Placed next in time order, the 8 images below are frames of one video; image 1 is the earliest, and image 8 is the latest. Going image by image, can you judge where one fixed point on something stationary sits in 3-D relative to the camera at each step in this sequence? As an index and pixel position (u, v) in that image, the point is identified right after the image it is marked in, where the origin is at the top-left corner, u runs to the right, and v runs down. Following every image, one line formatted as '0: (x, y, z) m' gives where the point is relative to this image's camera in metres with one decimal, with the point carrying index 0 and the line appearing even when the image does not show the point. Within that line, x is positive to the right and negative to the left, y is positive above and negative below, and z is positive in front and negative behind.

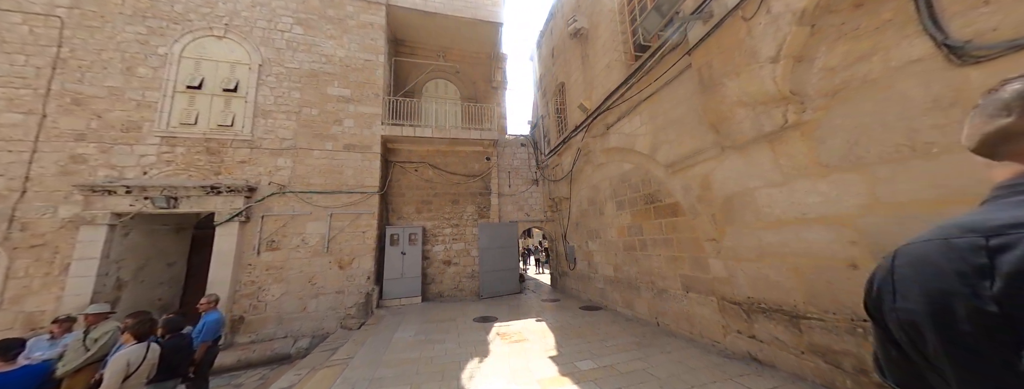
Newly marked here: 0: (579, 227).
0: (+1.6, -0.8, +6.4) m
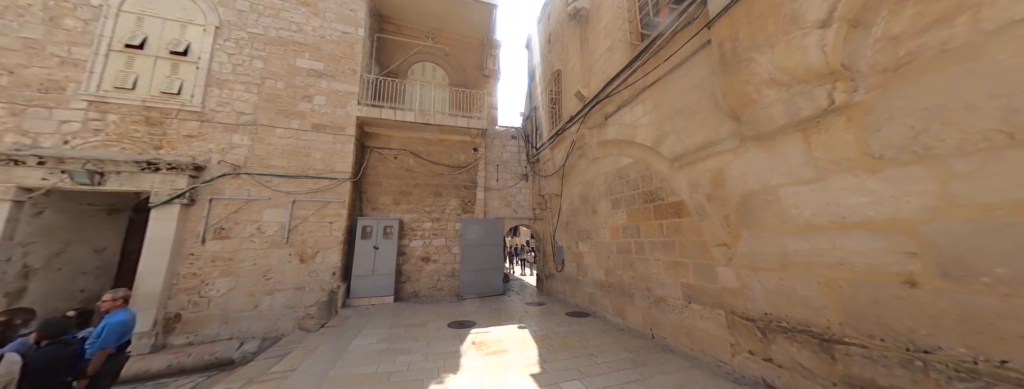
0: (+1.3, -0.7, +6.0) m
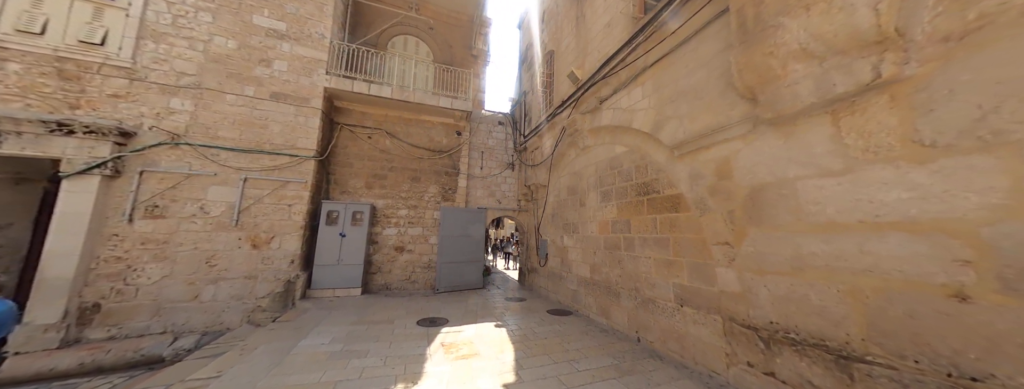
0: (+0.9, -0.5, +5.6) m
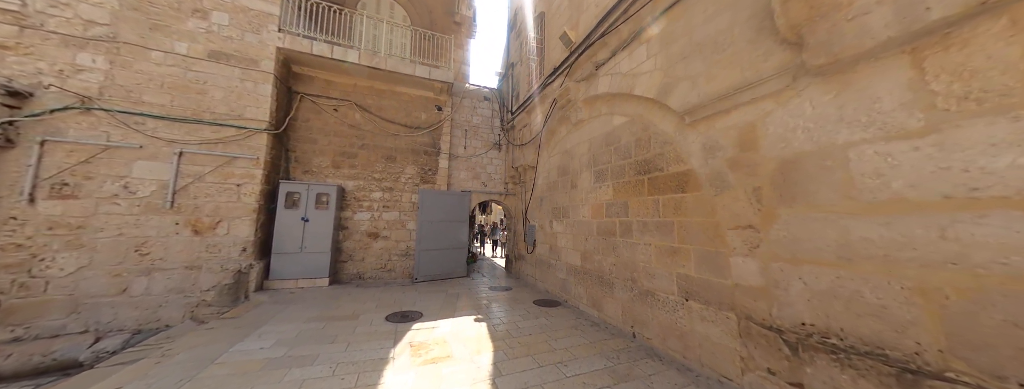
0: (+0.6, -0.2, +5.2) m
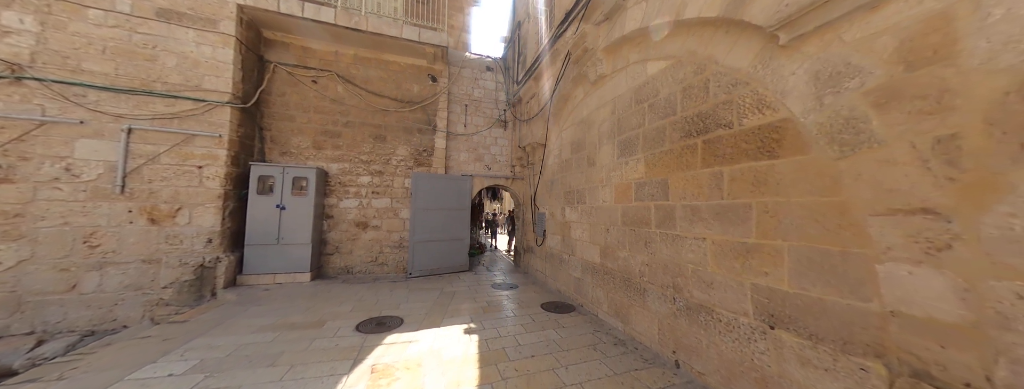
0: (+0.7, +0.1, +4.3) m
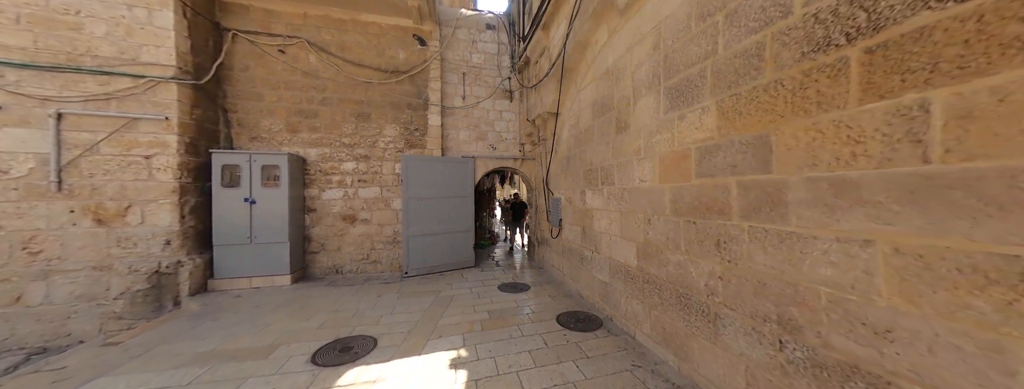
0: (+0.8, +0.4, +3.4) m
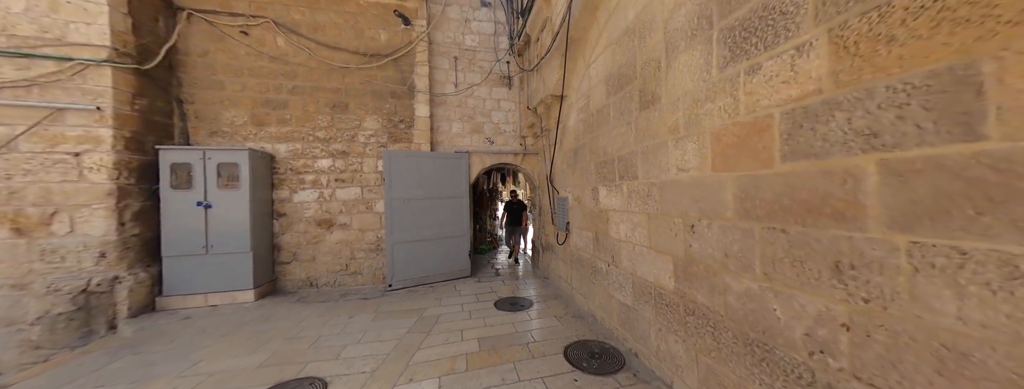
0: (+0.8, +0.4, +2.8) m
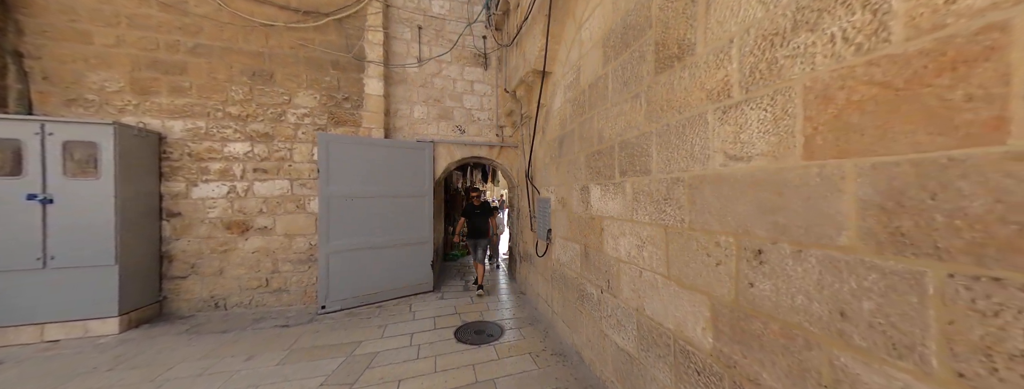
0: (+0.5, +0.4, +2.2) m
